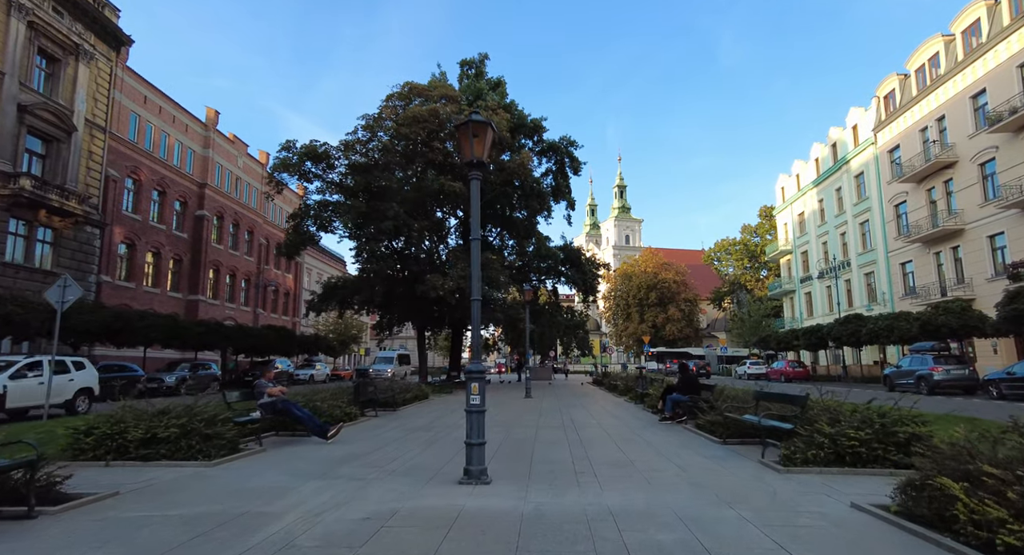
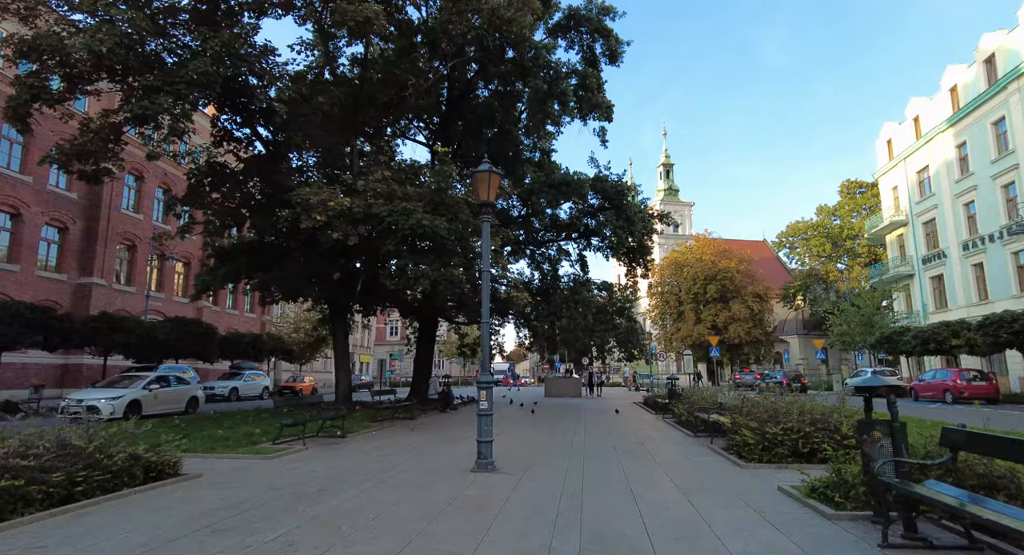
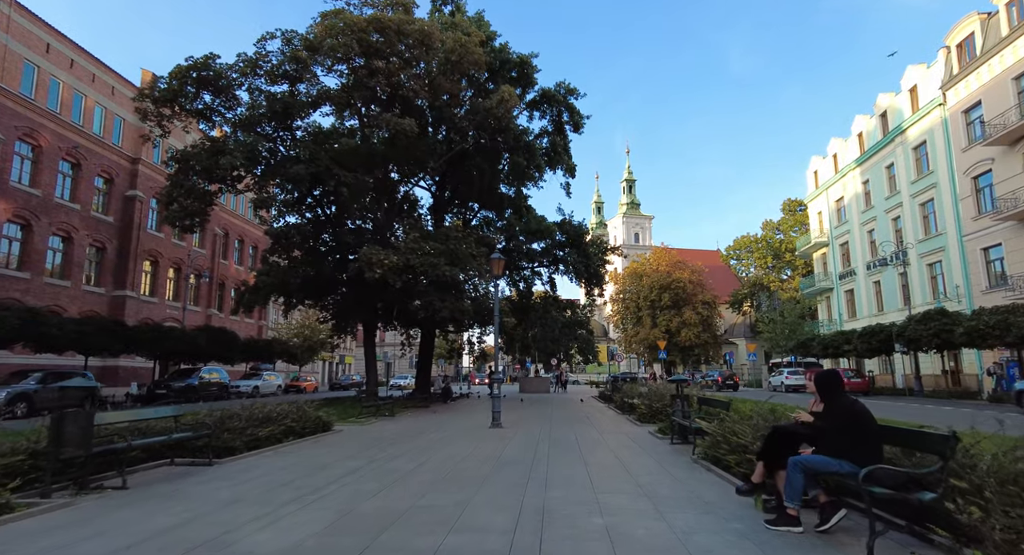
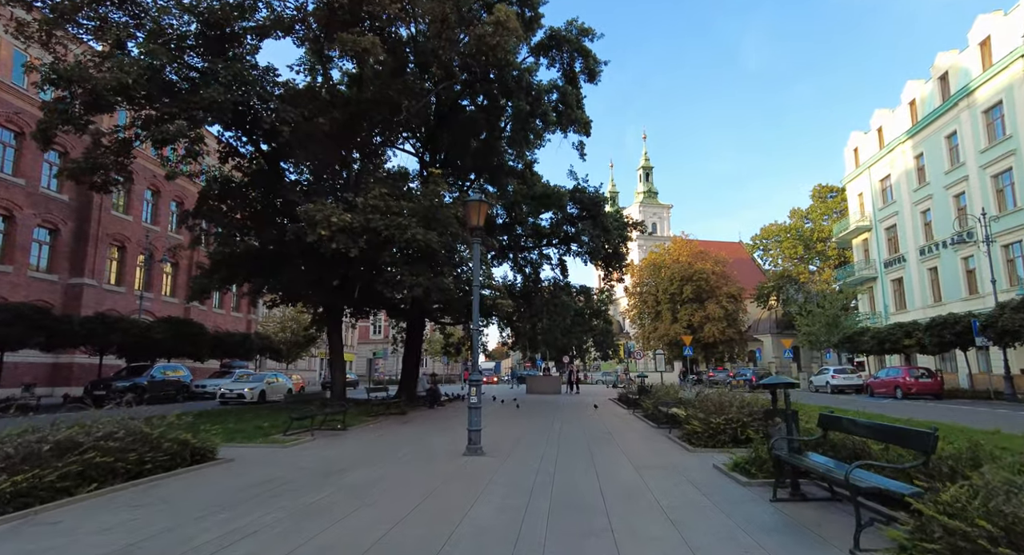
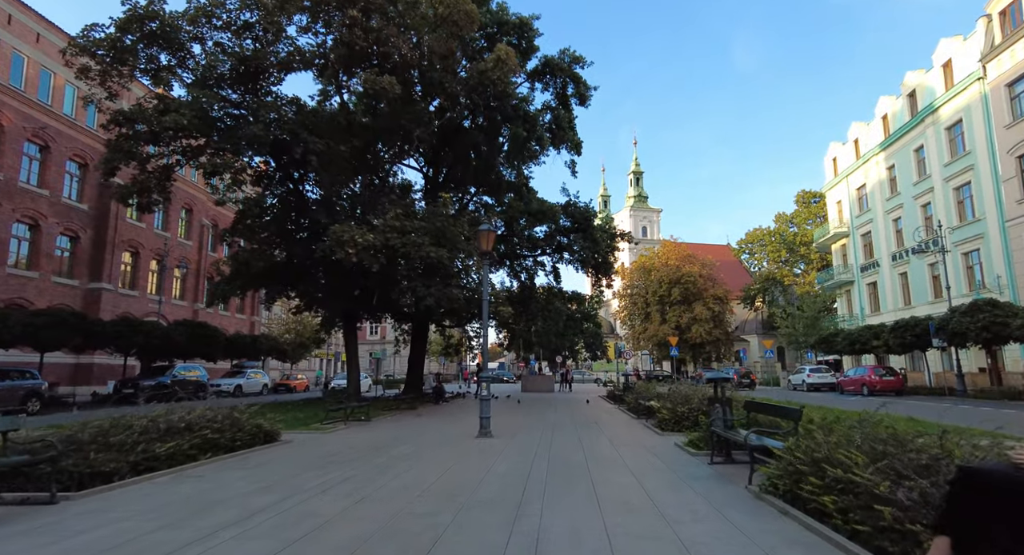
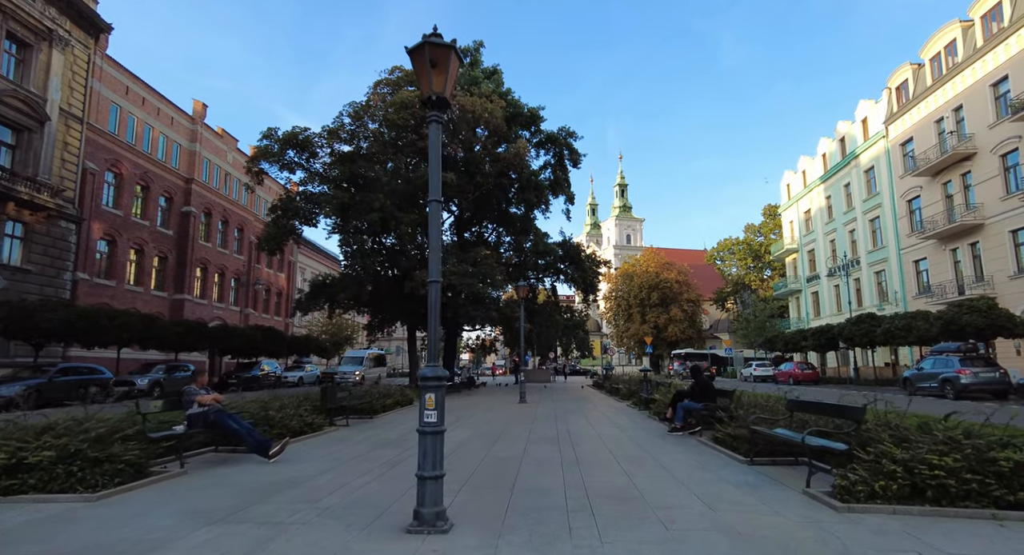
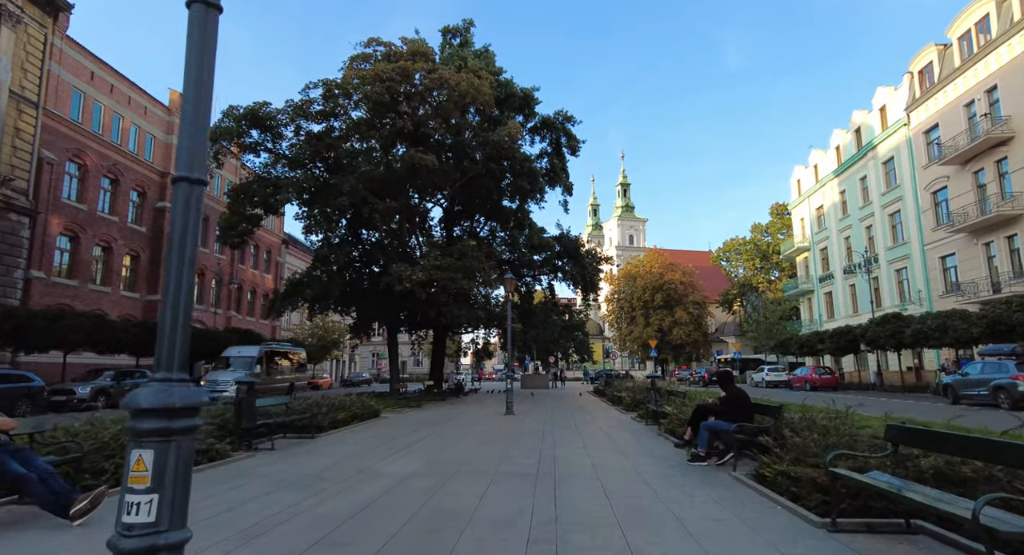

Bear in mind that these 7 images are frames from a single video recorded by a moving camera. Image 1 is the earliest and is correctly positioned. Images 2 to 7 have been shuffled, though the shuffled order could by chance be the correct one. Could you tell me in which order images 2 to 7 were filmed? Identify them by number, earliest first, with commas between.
6, 7, 3, 5, 4, 2
